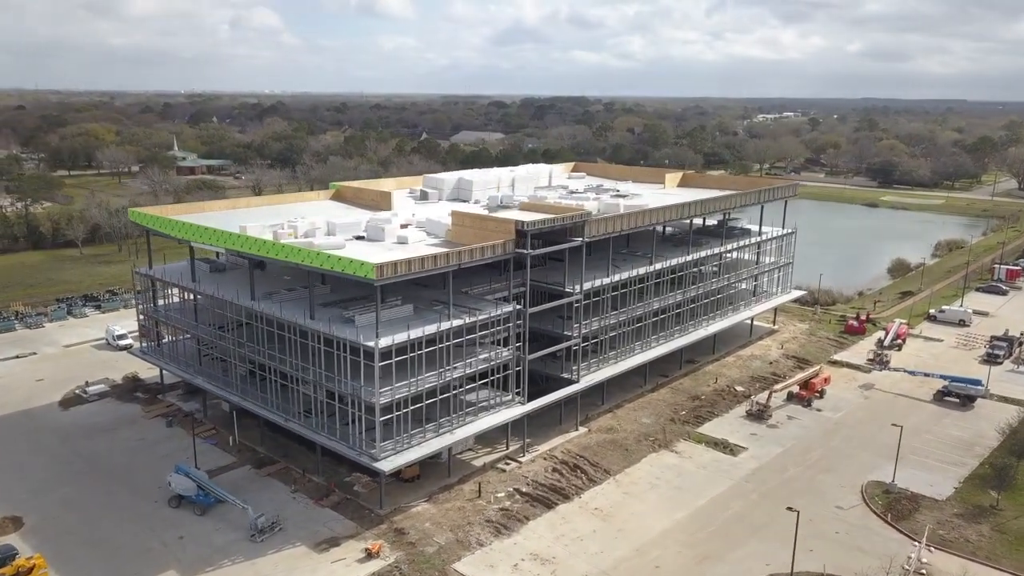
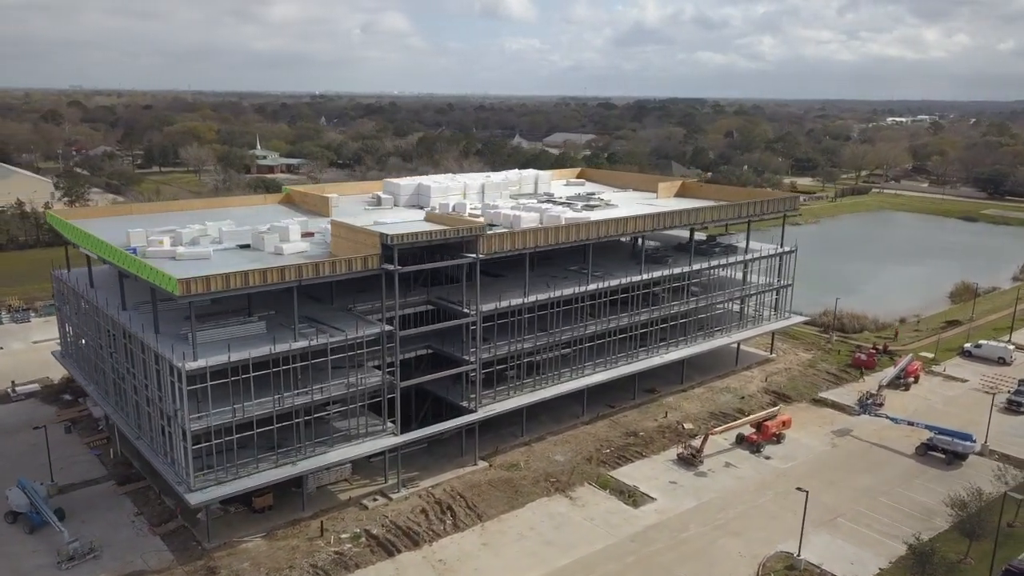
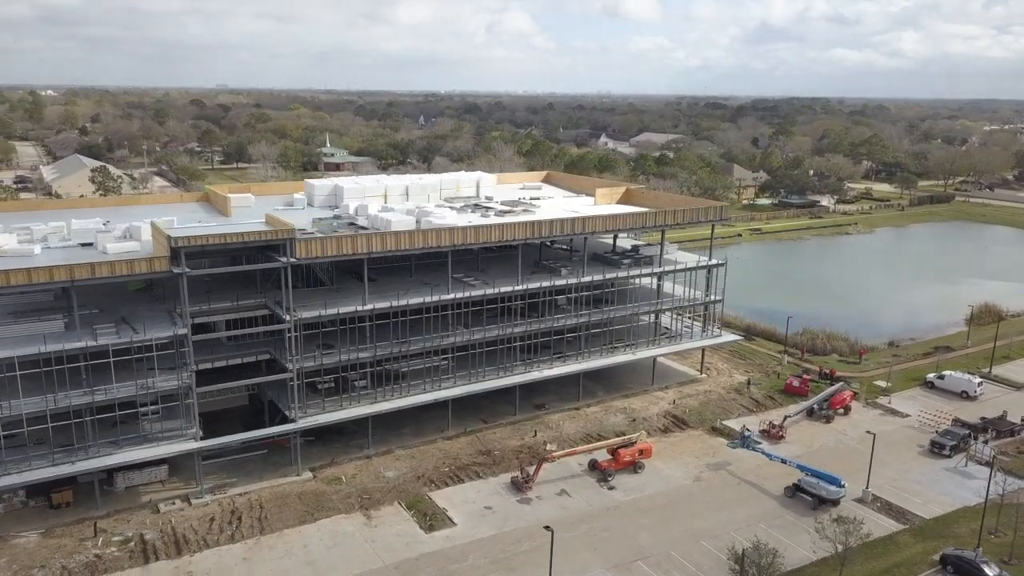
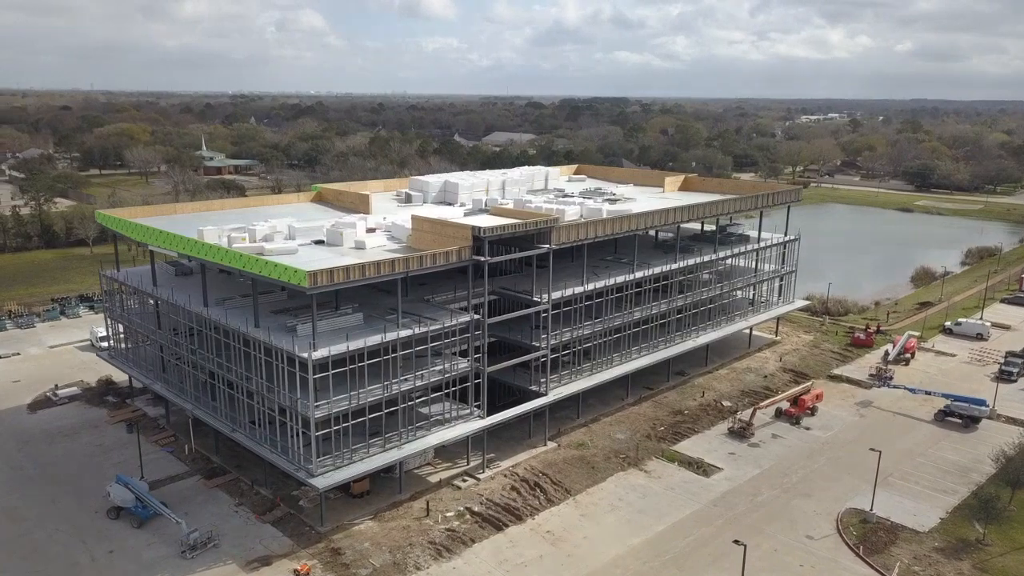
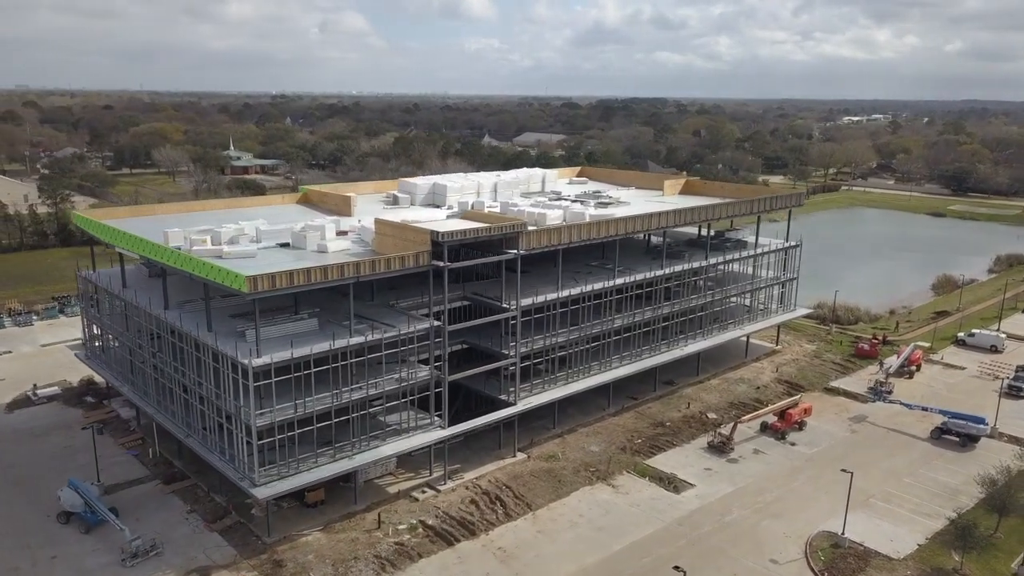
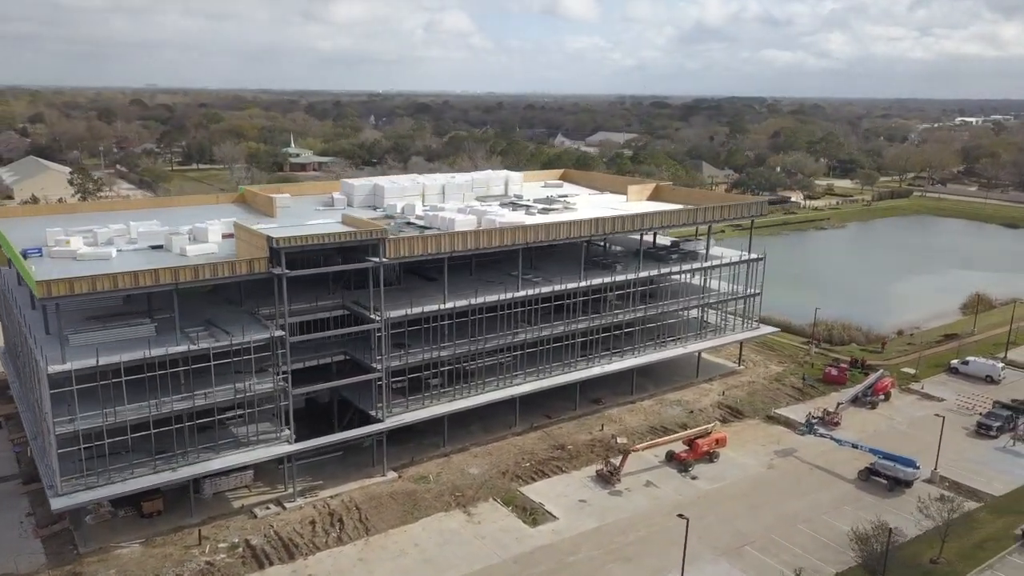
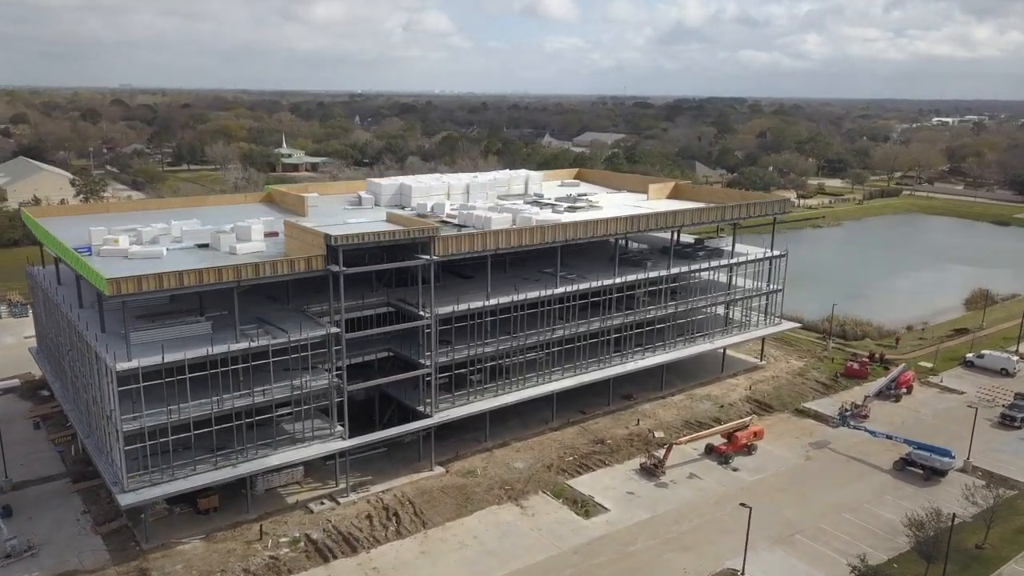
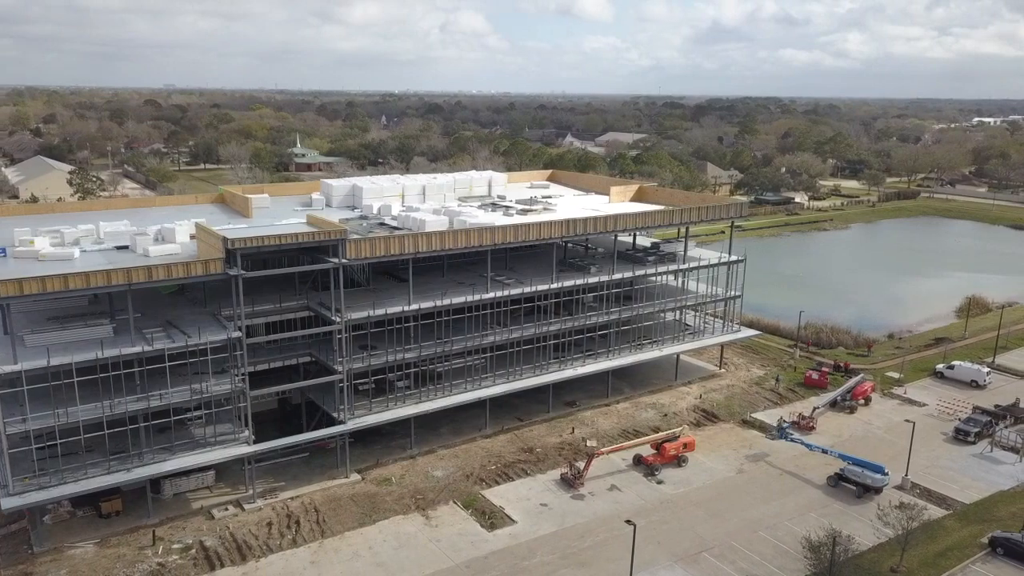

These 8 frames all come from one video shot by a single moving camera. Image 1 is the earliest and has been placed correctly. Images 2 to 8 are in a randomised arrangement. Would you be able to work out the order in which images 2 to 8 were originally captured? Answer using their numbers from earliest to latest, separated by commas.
4, 5, 2, 7, 6, 8, 3
